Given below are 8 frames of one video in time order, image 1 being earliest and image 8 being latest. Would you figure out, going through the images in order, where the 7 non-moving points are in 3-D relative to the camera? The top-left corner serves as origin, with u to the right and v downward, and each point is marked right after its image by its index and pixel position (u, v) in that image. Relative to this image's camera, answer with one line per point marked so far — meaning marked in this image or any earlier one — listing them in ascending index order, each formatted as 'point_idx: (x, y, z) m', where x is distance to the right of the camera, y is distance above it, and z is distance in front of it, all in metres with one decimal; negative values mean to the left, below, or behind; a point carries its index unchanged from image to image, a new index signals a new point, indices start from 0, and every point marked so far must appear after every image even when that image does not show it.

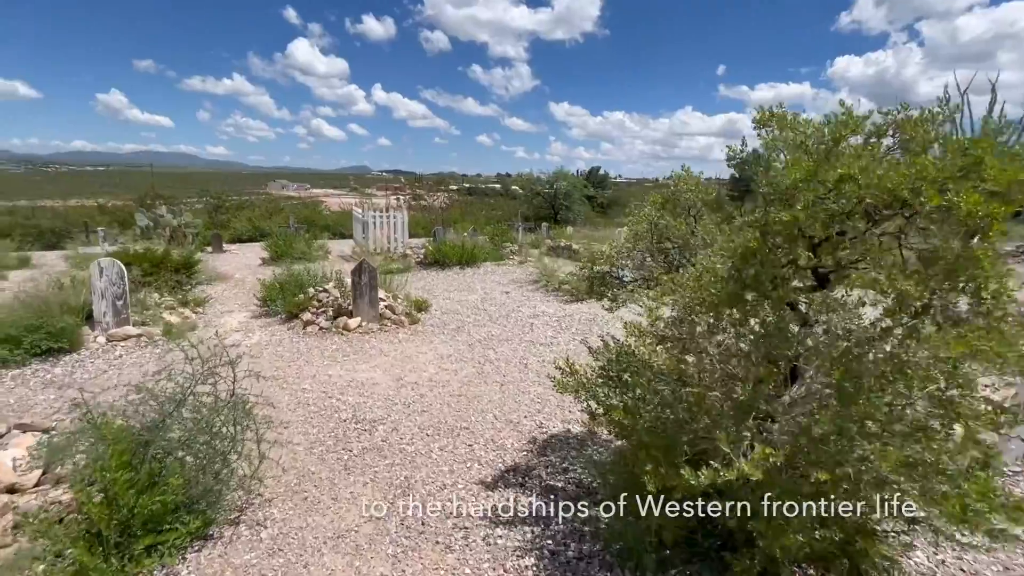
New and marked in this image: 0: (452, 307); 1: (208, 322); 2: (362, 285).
0: (-0.9, -0.3, +7.5) m
1: (-4.2, -0.5, +6.8) m
2: (-1.9, 0.0, +6.2) m
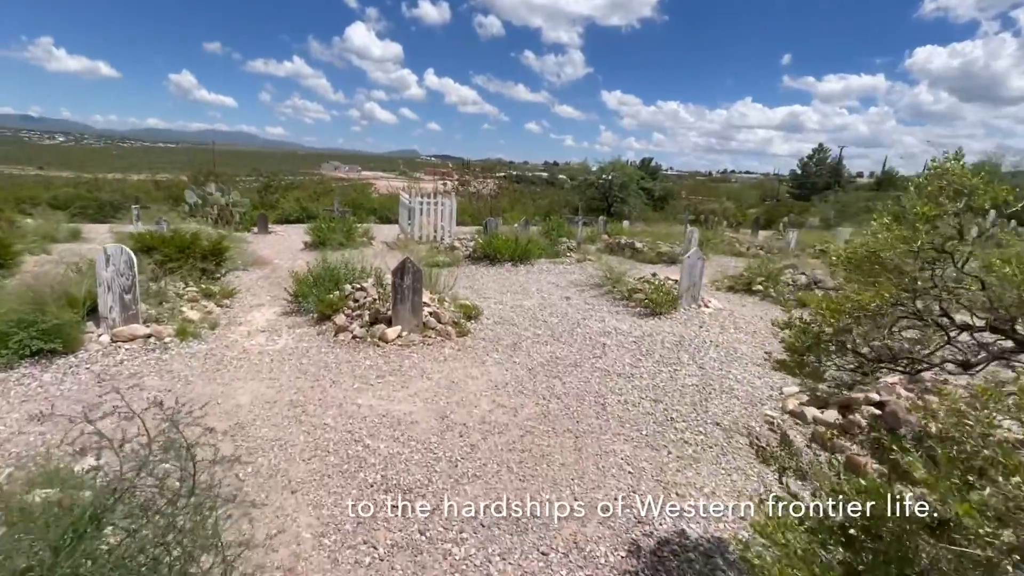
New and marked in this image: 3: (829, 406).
0: (-0.1, -0.4, +6.4) m
1: (-3.4, -0.4, +6.0) m
2: (-1.2, 0.0, +5.2) m
3: (+2.6, -1.0, +3.9) m
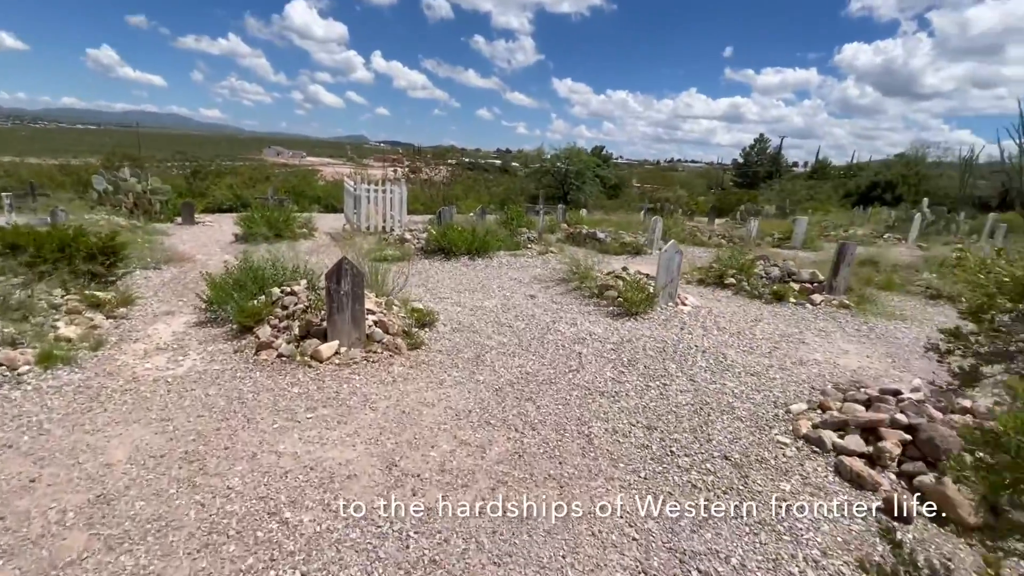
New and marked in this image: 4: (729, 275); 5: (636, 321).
0: (-0.6, -0.4, +5.6) m
1: (-3.9, -0.5, +4.8) m
2: (-1.5, -0.1, +4.3) m
3: (+2.3, -1.0, +3.3) m
4: (+3.6, +0.2, +8.0) m
5: (+1.5, -0.4, +5.8) m
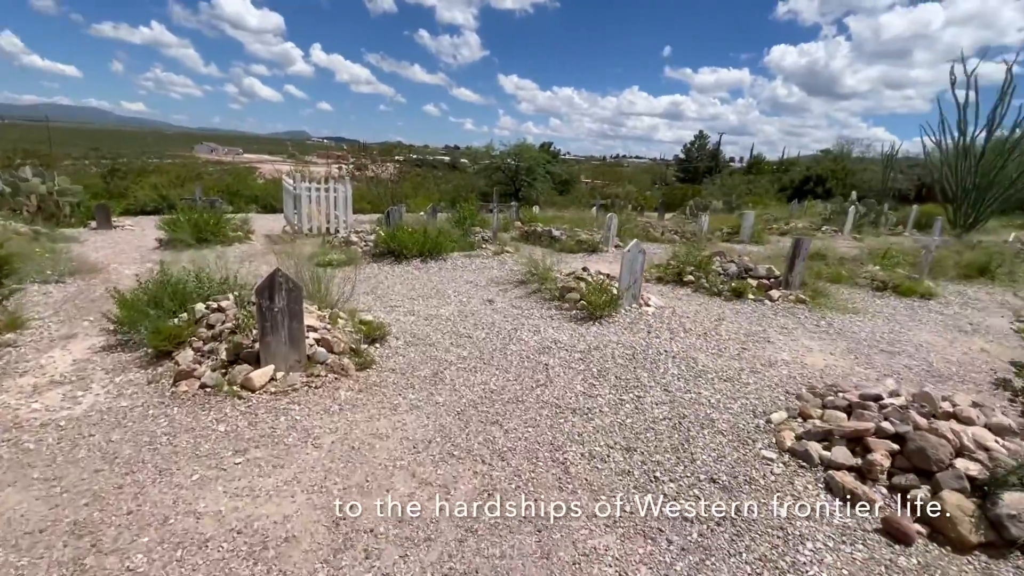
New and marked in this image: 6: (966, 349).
0: (-1.0, -0.5, +5.1) m
1: (-4.2, -0.6, +4.0) m
2: (-1.8, -0.2, +3.7) m
3: (+2.1, -1.0, +3.2) m
4: (+2.9, +0.2, +7.9) m
5: (+1.0, -0.4, +5.6) m
6: (+5.4, -0.7, +5.7) m
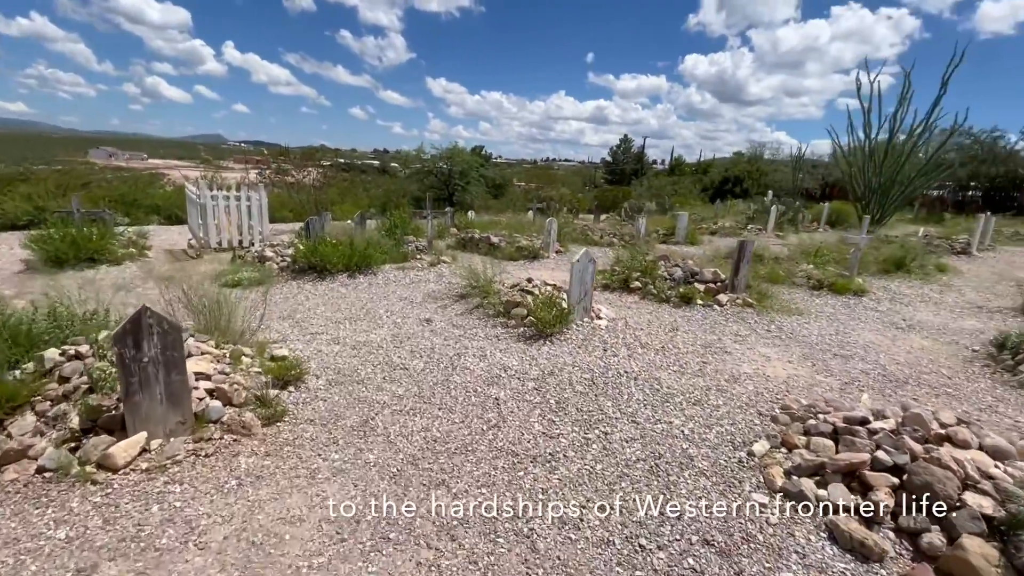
0: (-1.5, -0.7, +4.3) m
1: (-4.5, -1.0, +2.8) m
2: (-2.2, -0.5, +2.9) m
3: (+1.9, -1.1, +2.8) m
4: (+1.9, +0.1, +7.6) m
5: (+0.4, -0.6, +5.0) m
6: (+4.7, -0.7, +5.8) m
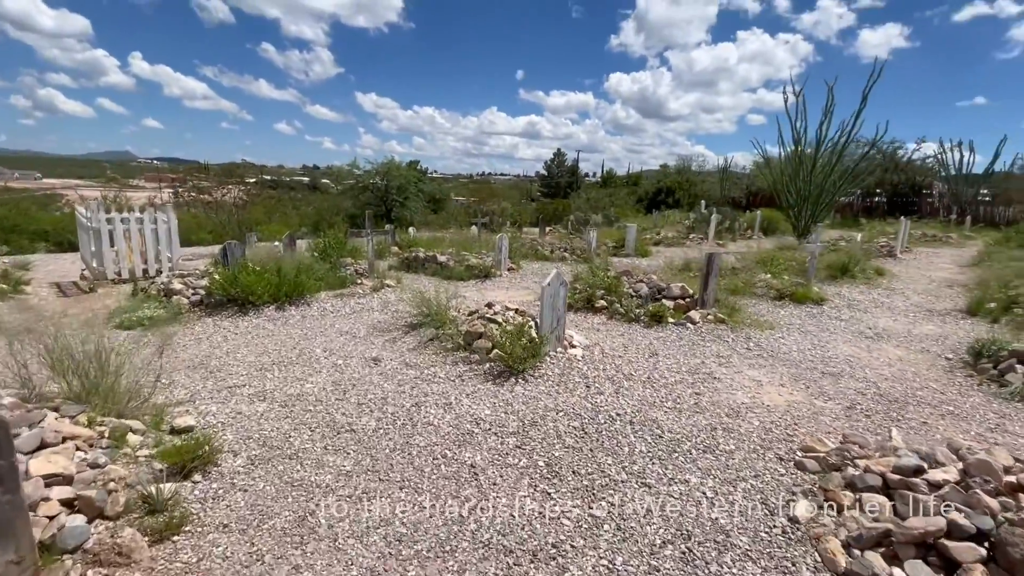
0: (-1.7, -1.0, +3.4) m
1: (-4.5, -1.4, +1.5) m
2: (-2.2, -0.8, +1.9) m
3: (+1.8, -1.2, +2.3) m
4: (+1.3, -0.1, +7.1) m
5: (+0.1, -0.9, +4.3) m
6: (+4.3, -0.8, +5.6) m
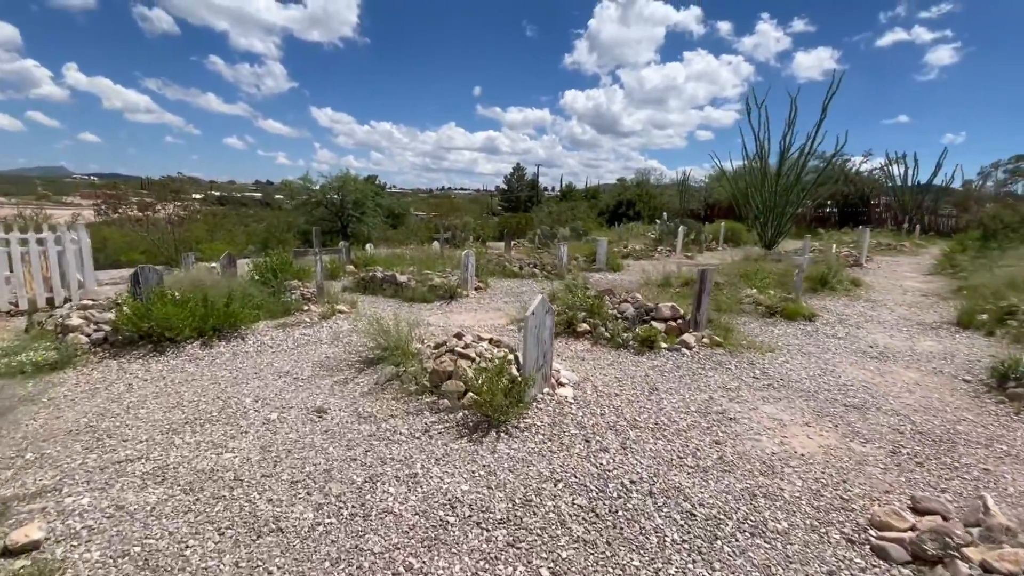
0: (-1.7, -1.3, +2.4) m
1: (-4.4, -1.7, +0.3) m
2: (-2.1, -1.0, +0.8) m
3: (+1.9, -1.4, +1.6) m
4: (+0.9, -0.4, +6.3) m
5: (0.0, -1.1, +3.5) m
6: (+4.1, -1.0, +5.0) m
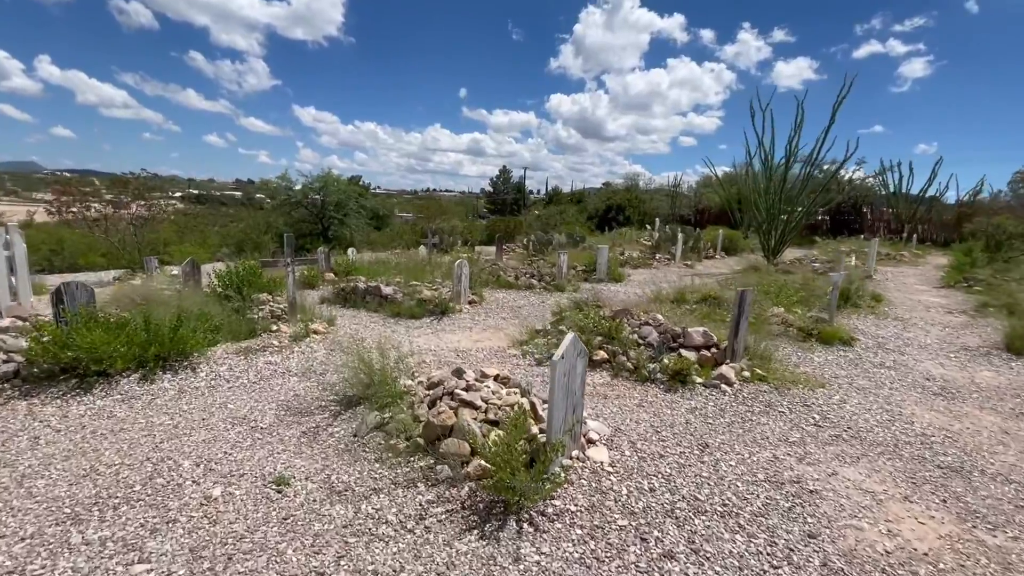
0: (-1.6, -1.5, +1.4) m
1: (-4.1, -1.8, -0.8) m
2: (-1.9, -1.2, -0.2) m
3: (+2.1, -1.6, +0.7) m
4: (+1.0, -0.7, +5.4) m
5: (+0.2, -1.3, +2.5) m
6: (+4.2, -1.3, +4.2) m
